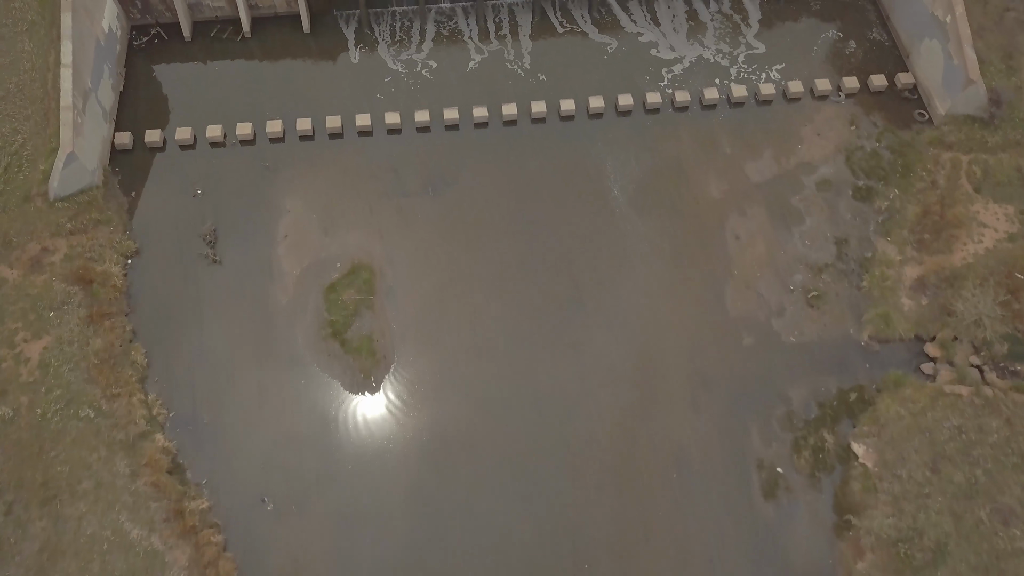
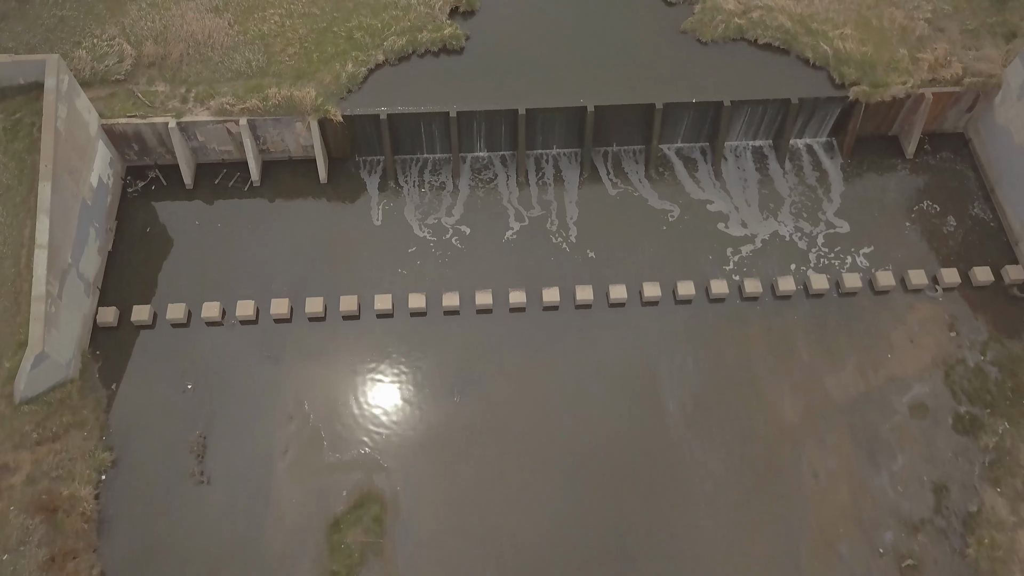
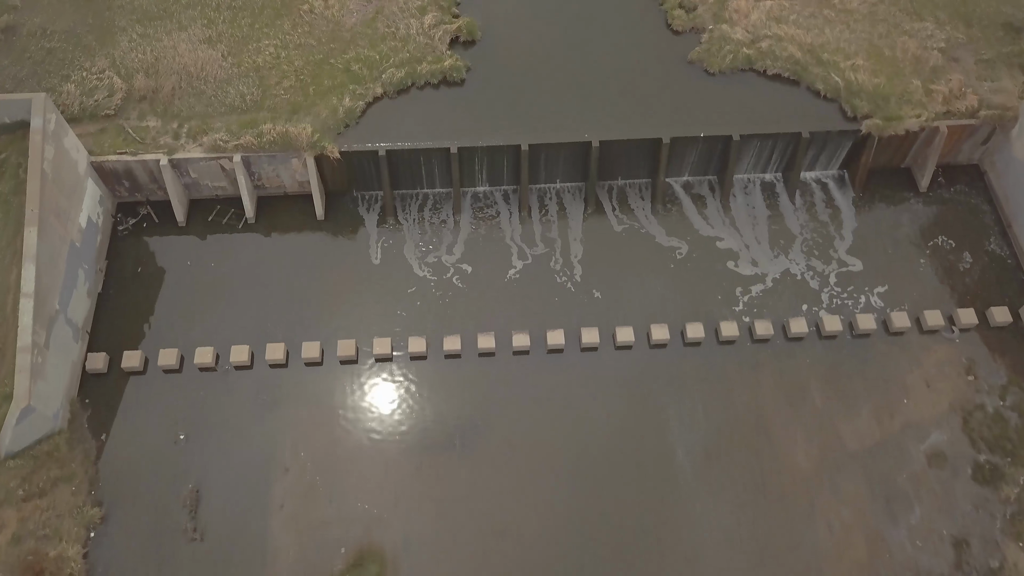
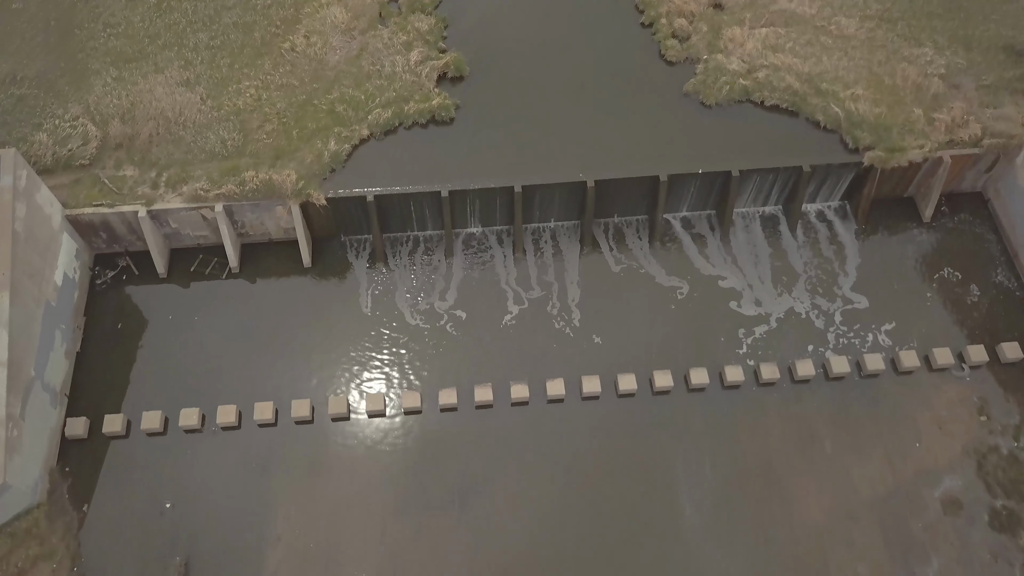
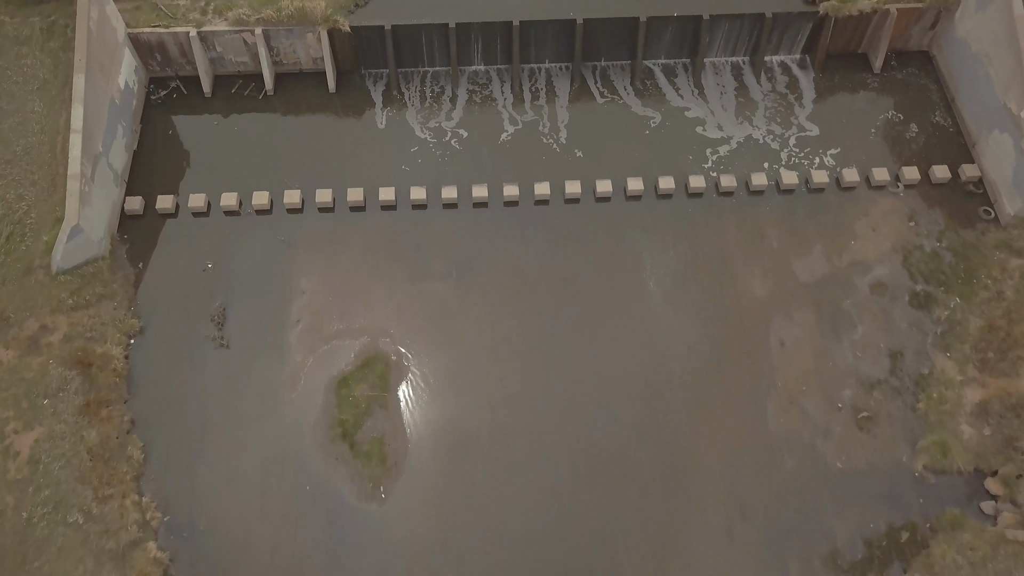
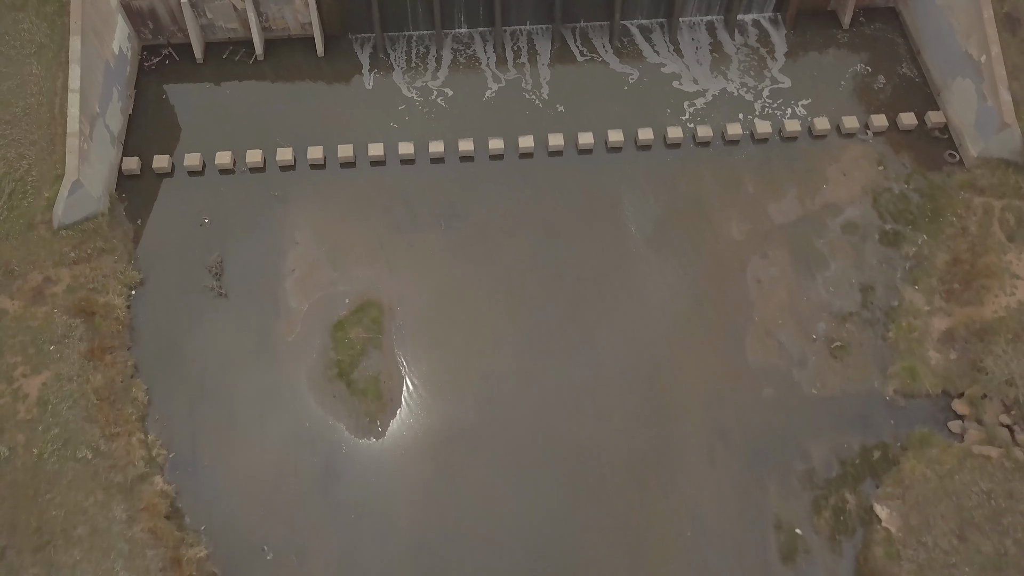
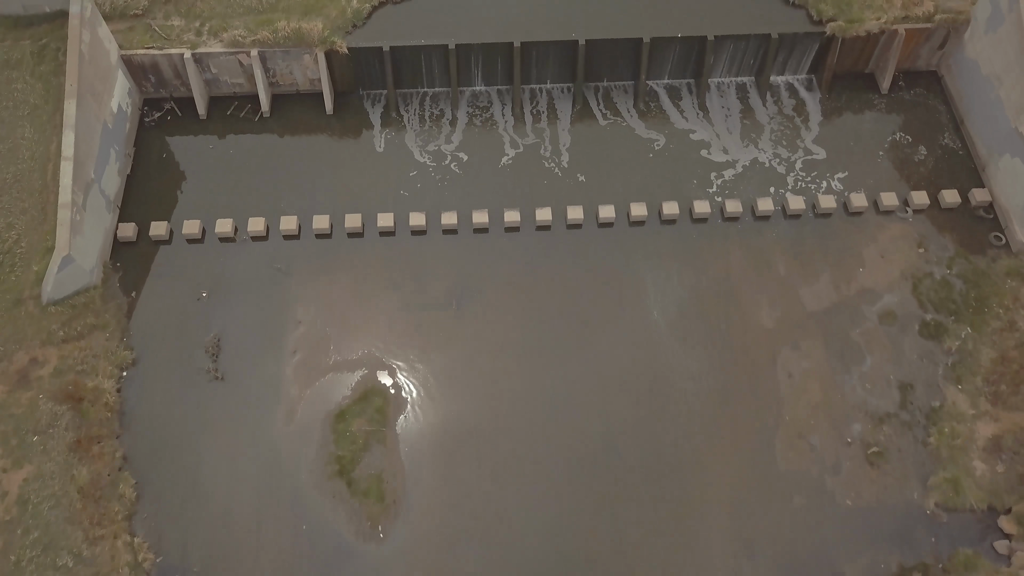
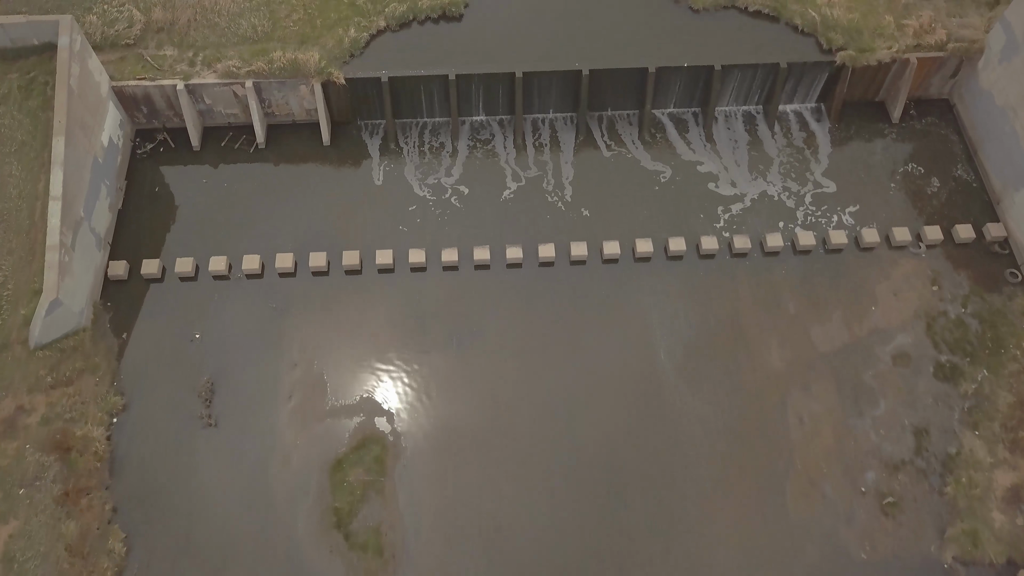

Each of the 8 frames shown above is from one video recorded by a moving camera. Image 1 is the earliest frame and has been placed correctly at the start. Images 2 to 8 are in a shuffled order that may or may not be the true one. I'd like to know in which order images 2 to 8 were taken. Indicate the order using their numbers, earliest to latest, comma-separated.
6, 5, 7, 8, 2, 3, 4
